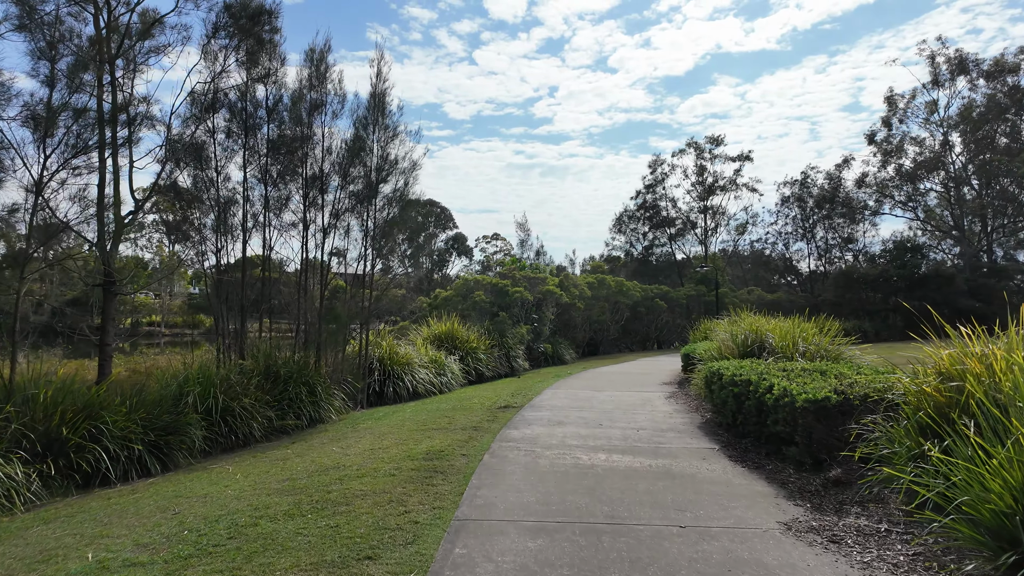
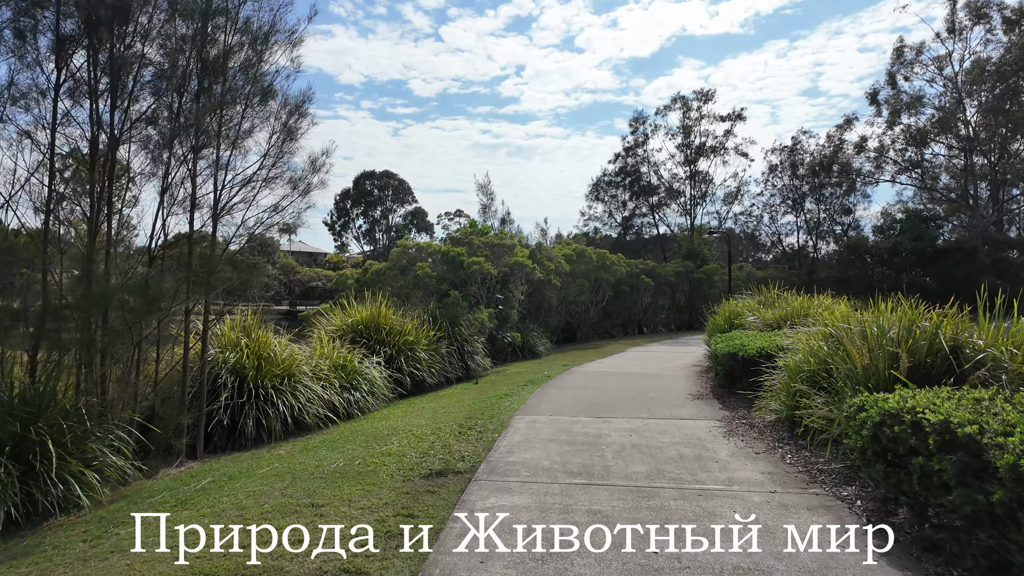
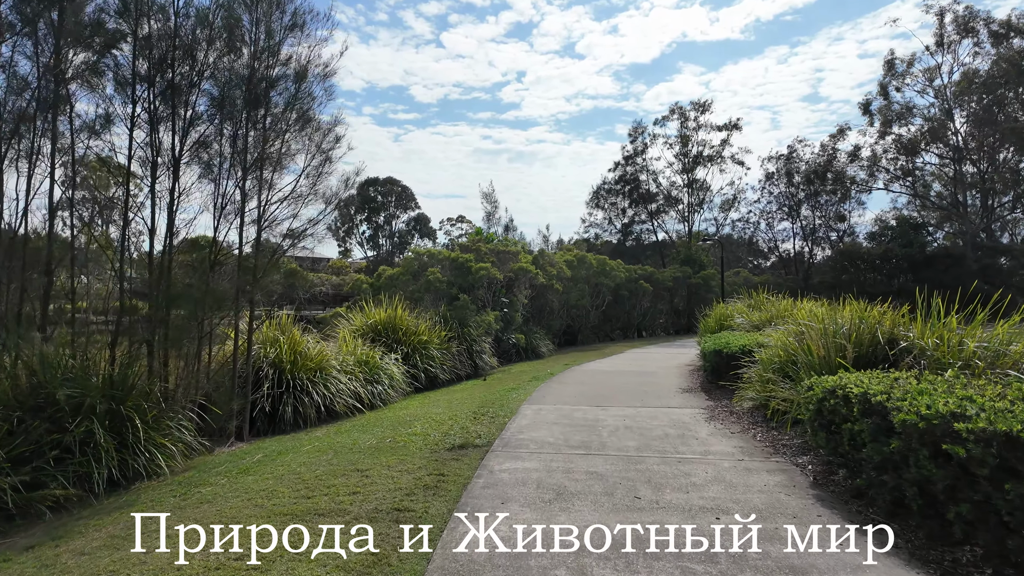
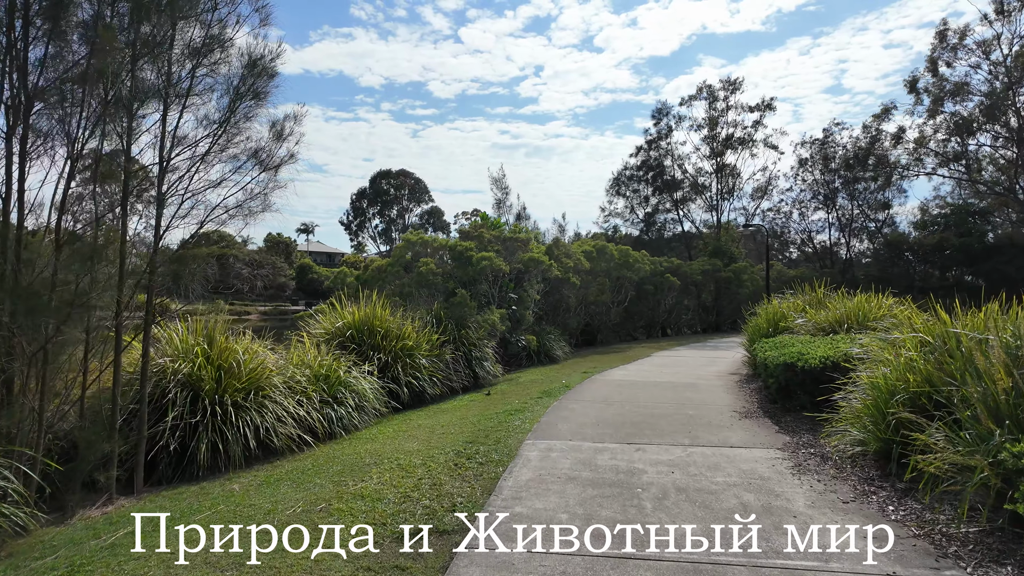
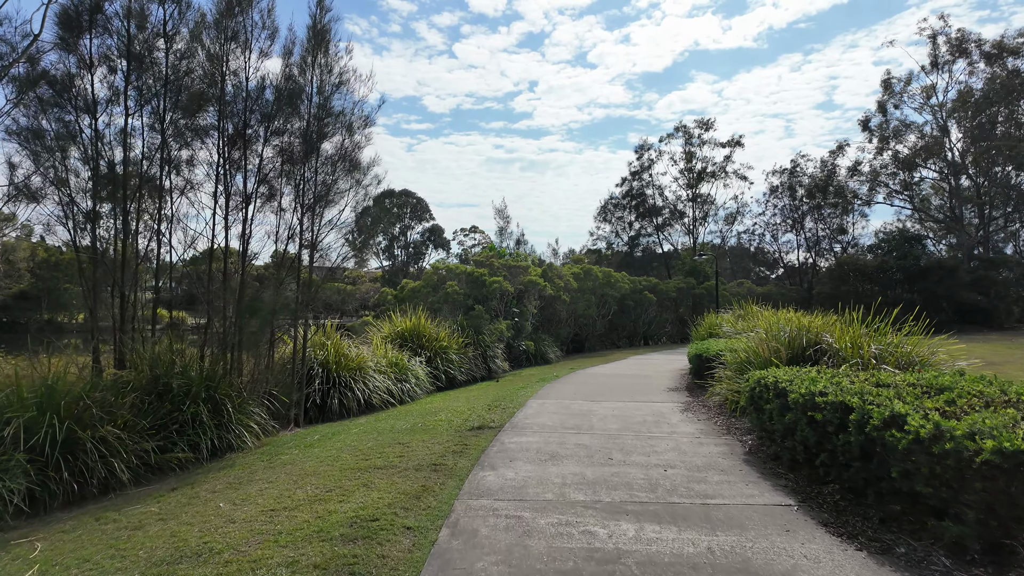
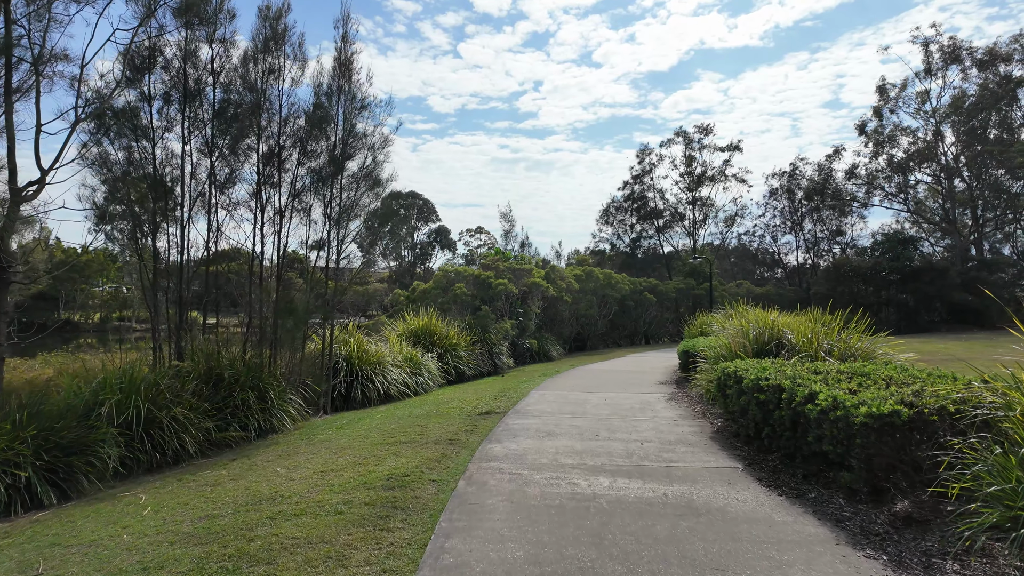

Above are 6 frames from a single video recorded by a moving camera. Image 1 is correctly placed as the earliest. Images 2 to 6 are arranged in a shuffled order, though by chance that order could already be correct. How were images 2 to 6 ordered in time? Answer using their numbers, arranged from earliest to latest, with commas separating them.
6, 5, 3, 2, 4
